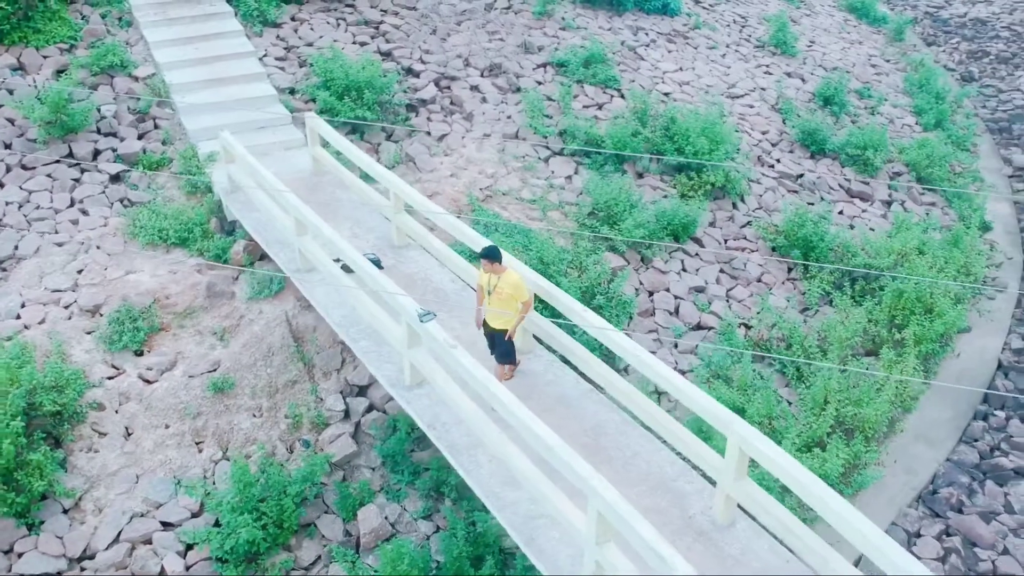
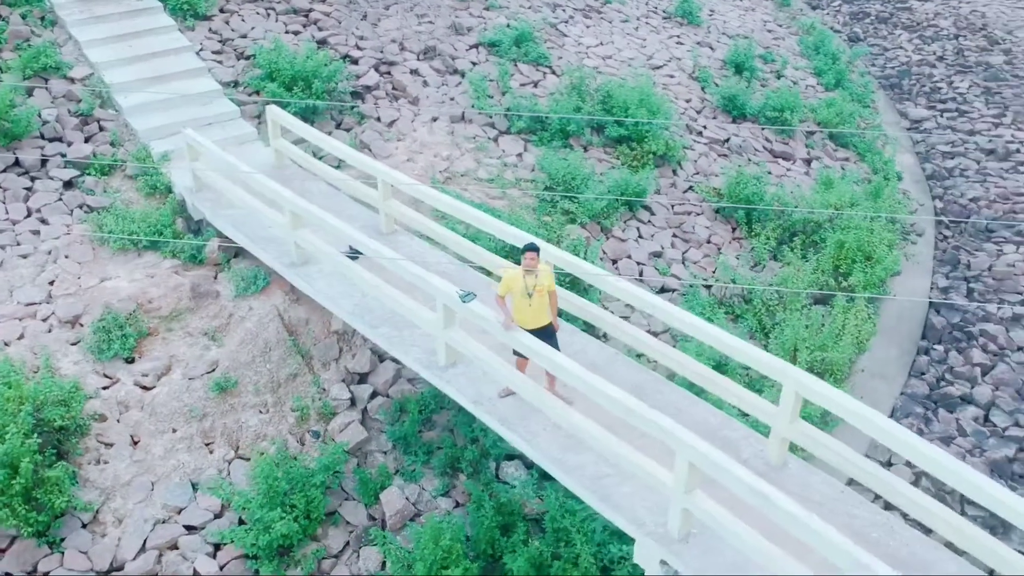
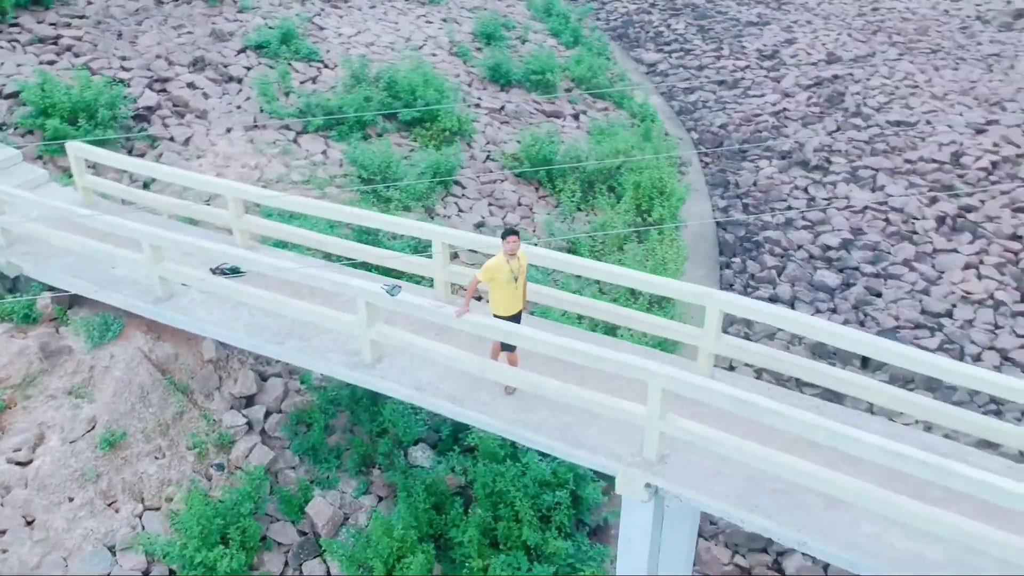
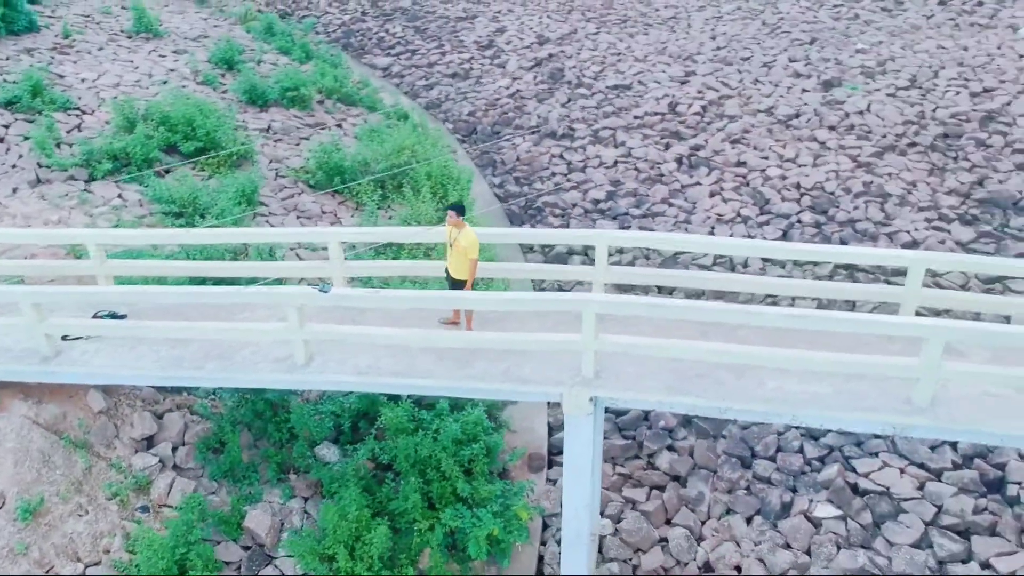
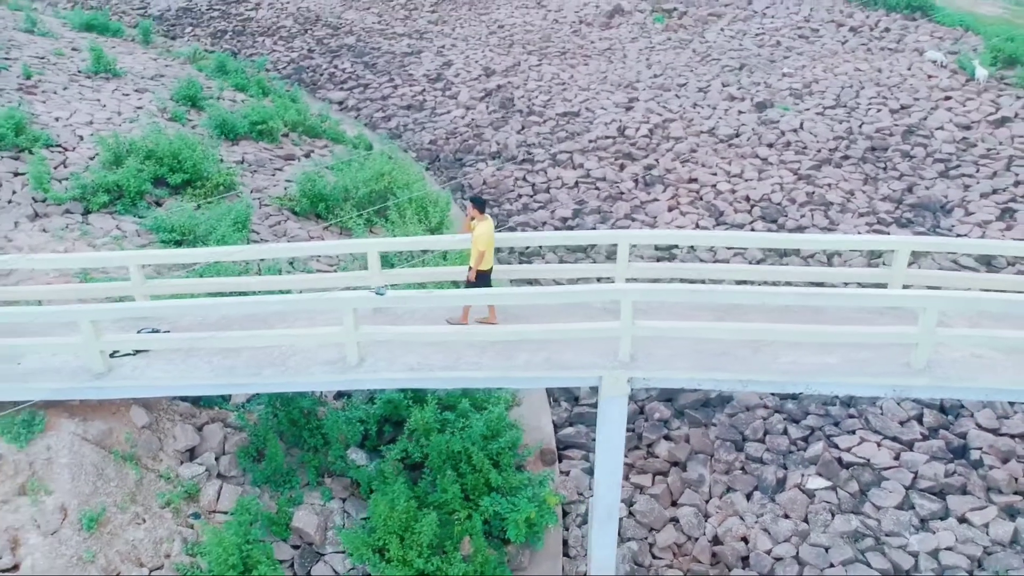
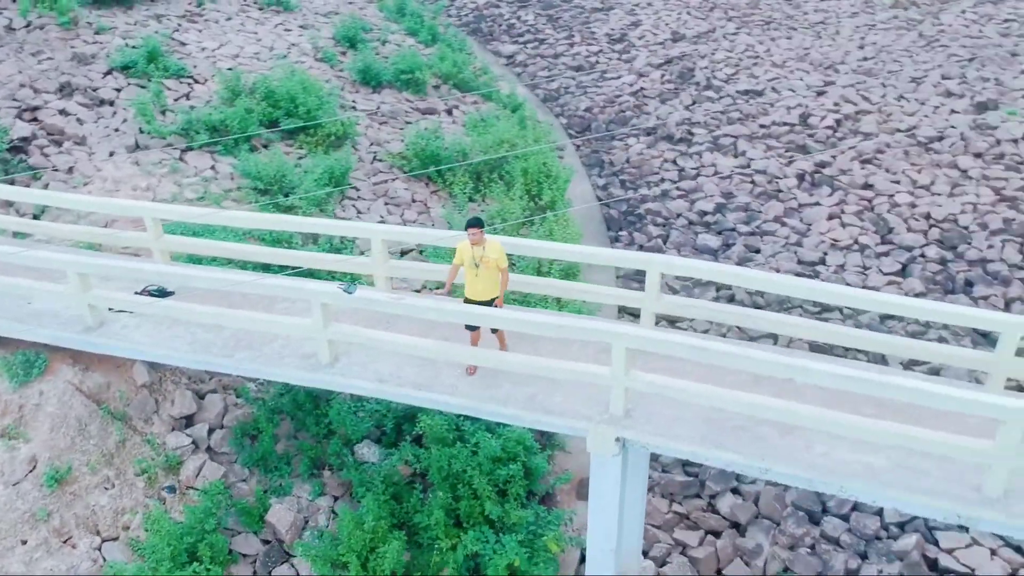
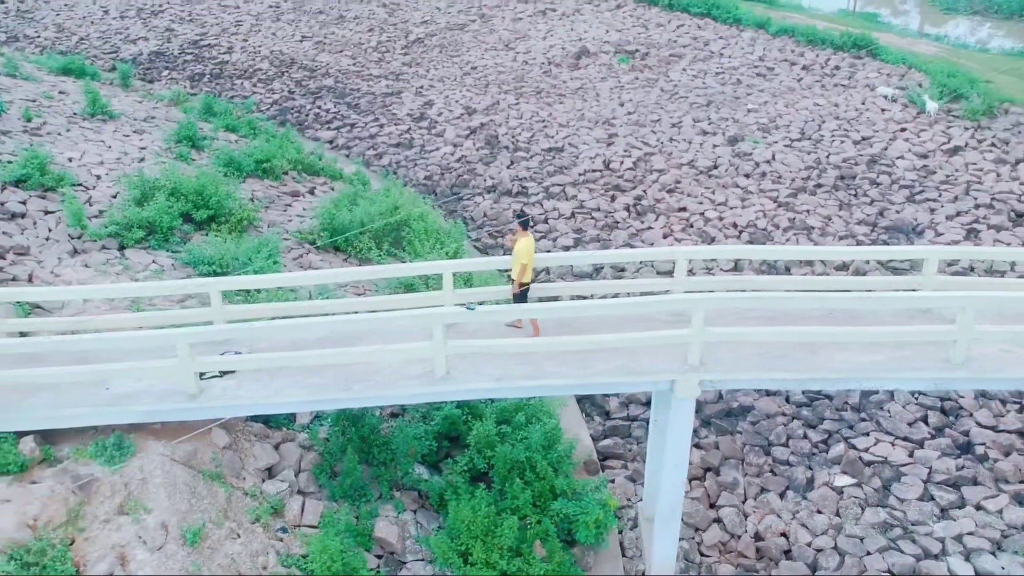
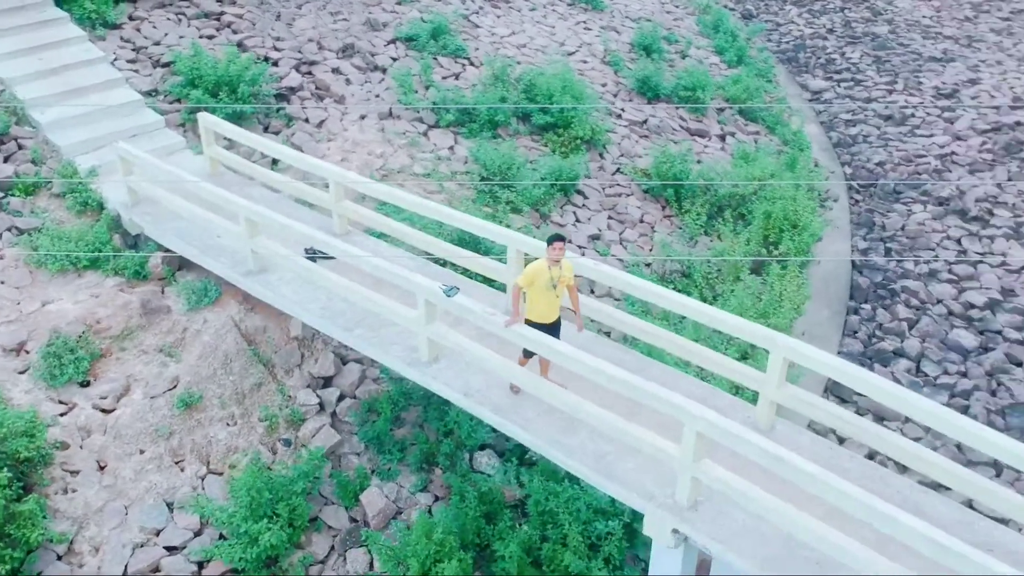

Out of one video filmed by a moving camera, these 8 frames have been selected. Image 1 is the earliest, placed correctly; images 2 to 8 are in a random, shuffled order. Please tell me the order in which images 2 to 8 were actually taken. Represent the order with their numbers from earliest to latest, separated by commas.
2, 8, 3, 6, 4, 5, 7
